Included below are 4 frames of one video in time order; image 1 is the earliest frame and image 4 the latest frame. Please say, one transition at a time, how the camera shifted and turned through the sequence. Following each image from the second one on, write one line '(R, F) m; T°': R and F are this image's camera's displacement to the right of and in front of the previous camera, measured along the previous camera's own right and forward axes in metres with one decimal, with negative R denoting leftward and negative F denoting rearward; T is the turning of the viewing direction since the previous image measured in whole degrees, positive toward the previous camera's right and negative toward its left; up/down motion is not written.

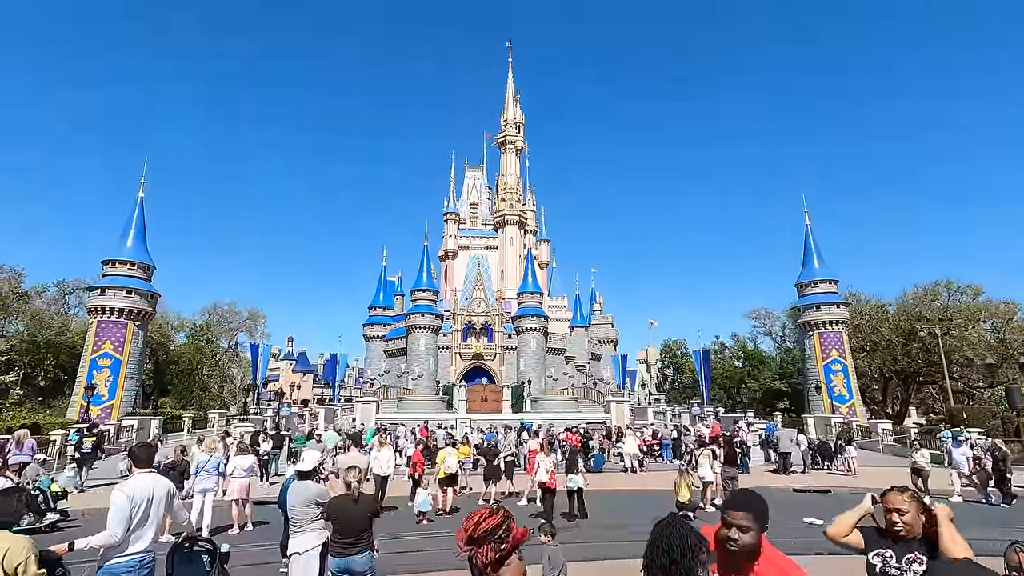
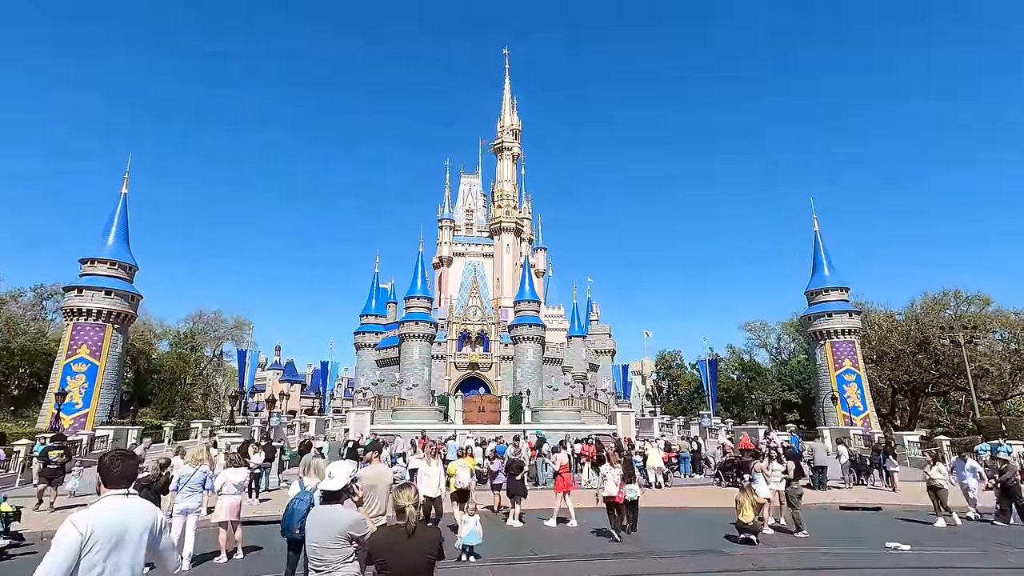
(-0.8, +1.4) m; +1°
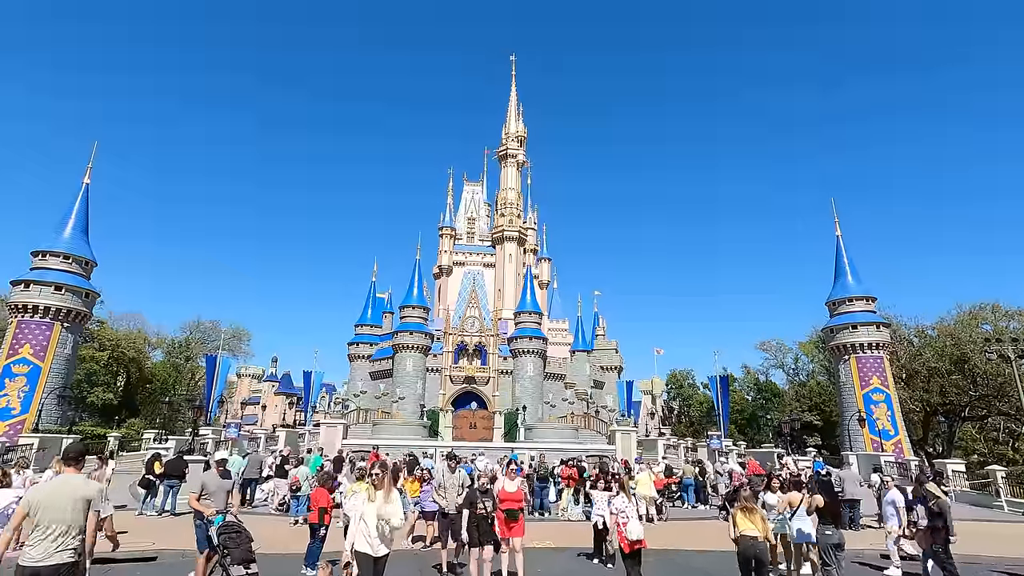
(+1.3, +2.7) m; -1°
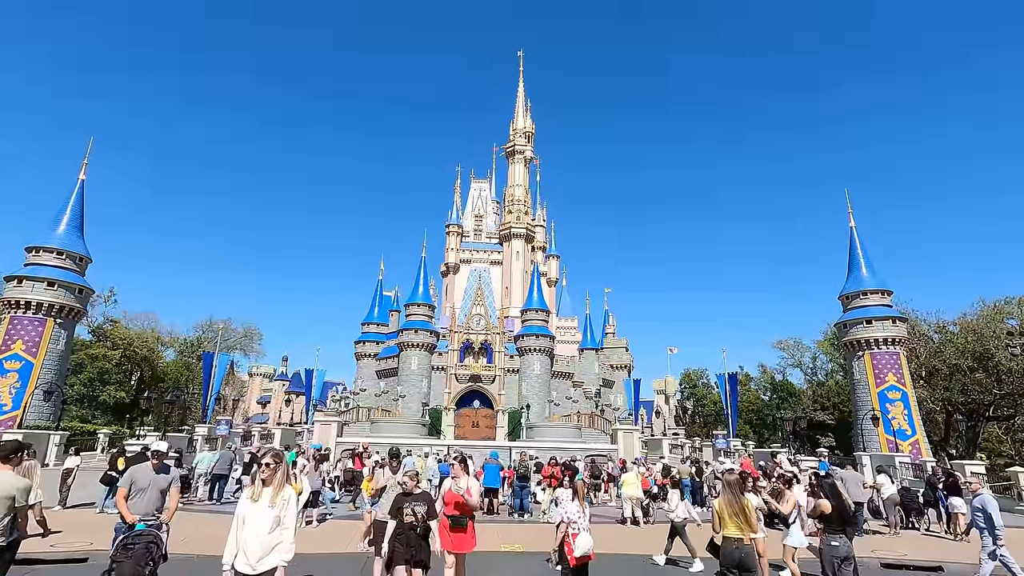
(+1.0, +0.8) m; -2°
